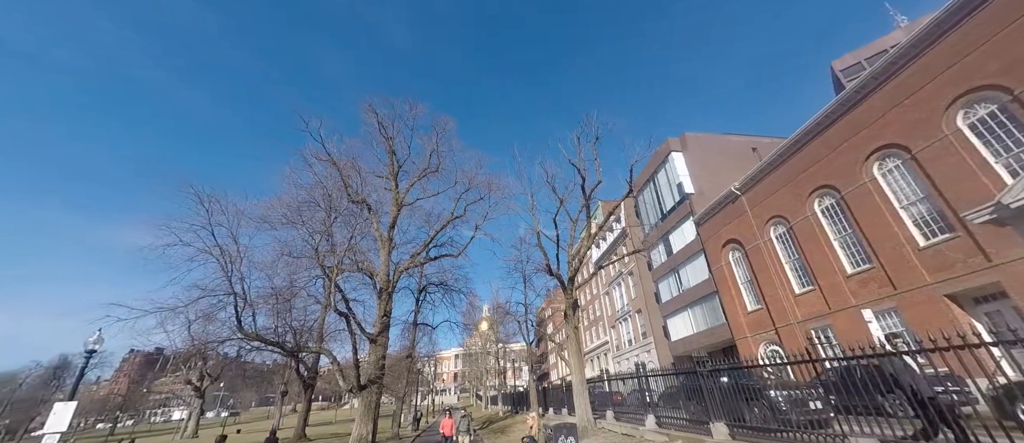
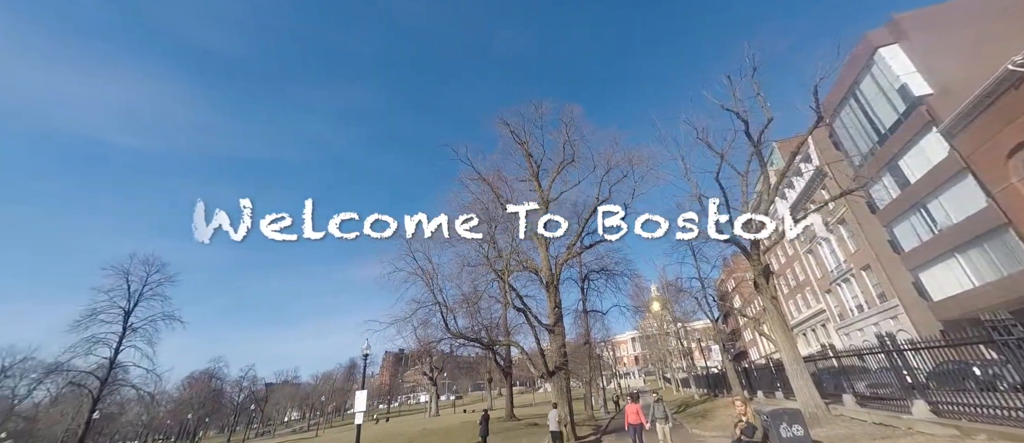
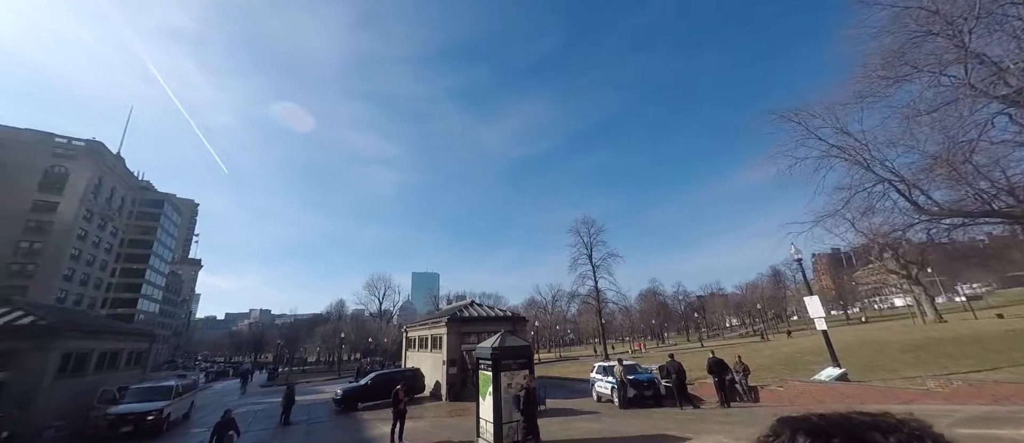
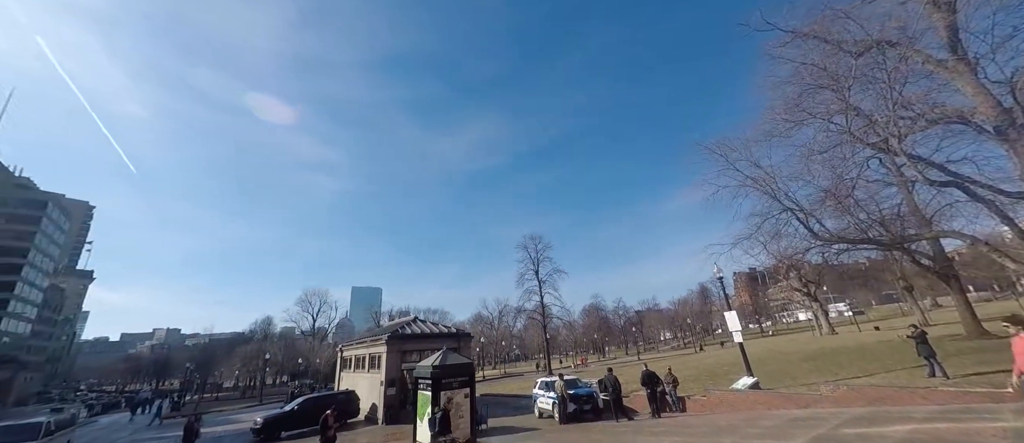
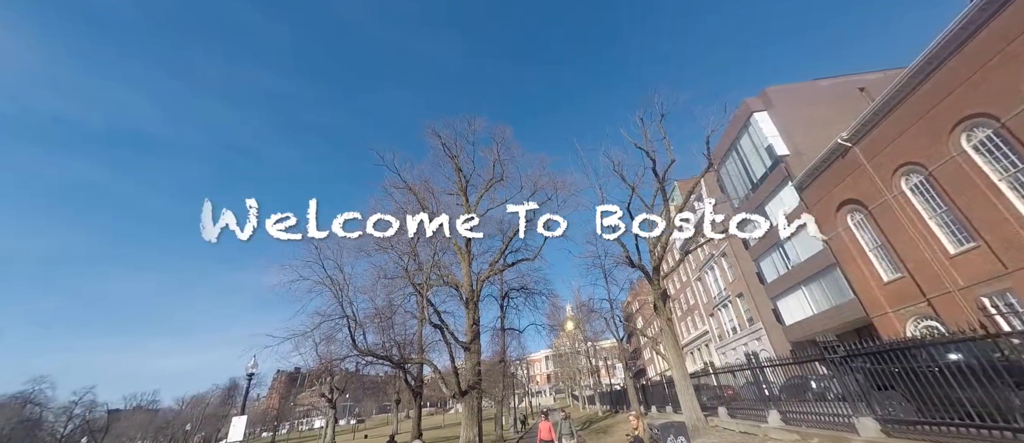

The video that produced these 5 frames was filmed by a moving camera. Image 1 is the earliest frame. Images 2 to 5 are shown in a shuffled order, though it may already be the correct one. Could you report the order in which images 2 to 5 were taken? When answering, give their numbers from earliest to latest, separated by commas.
5, 2, 4, 3
